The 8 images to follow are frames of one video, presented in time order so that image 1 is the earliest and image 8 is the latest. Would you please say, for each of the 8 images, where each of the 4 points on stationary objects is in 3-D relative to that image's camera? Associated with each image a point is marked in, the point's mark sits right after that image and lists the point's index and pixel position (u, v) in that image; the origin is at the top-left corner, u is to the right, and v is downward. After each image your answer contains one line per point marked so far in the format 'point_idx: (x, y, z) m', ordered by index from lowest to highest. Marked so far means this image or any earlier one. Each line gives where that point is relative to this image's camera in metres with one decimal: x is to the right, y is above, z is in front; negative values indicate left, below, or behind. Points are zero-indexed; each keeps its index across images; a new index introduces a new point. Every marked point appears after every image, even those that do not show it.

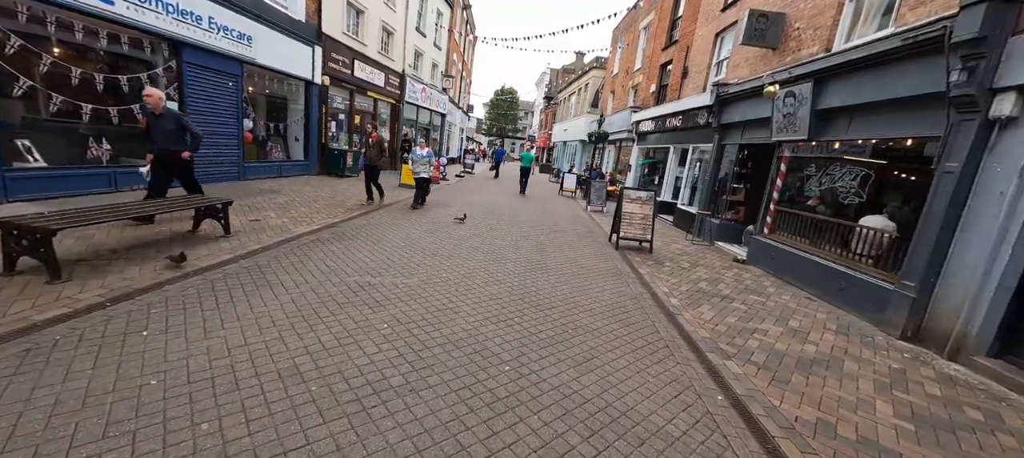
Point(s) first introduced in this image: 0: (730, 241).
0: (+5.3, -0.3, +8.7) m
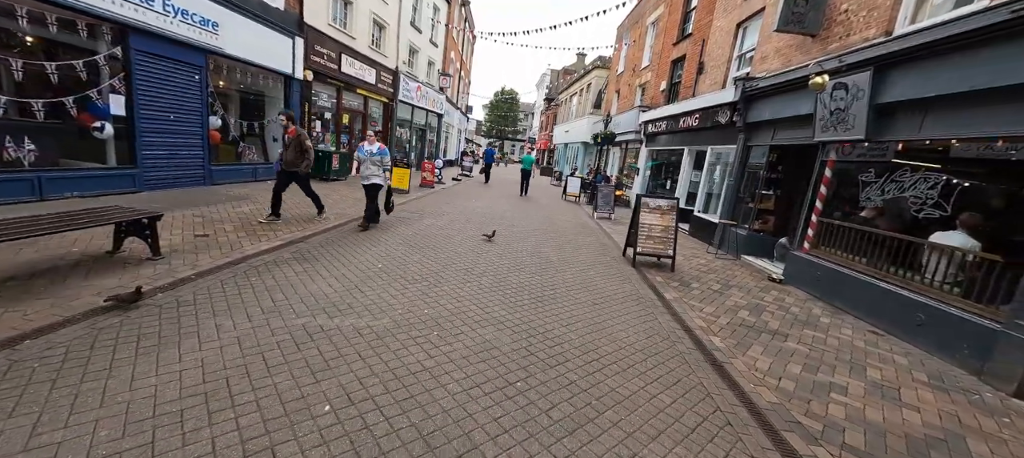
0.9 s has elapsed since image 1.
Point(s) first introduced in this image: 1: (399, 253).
0: (+5.3, -0.6, +7.7) m
1: (-1.7, -0.3, +5.5) m
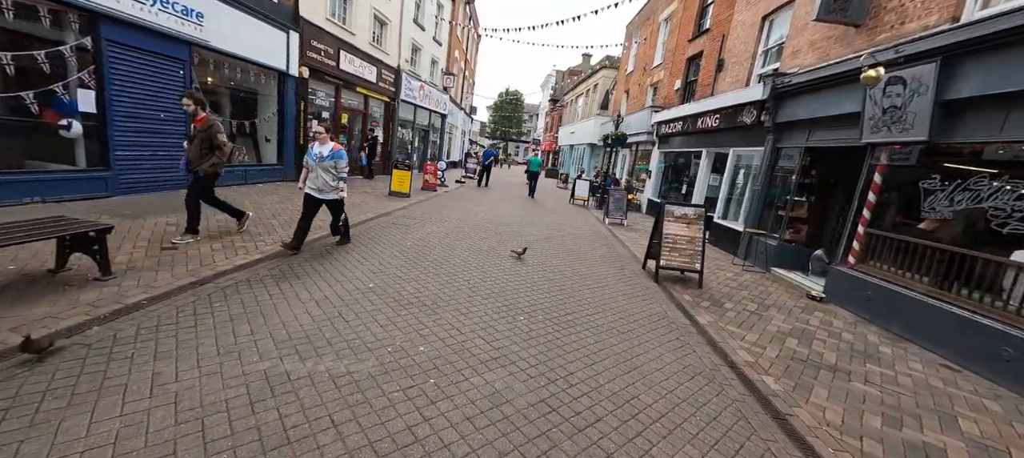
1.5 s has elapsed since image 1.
0: (+5.5, -0.8, +7.0) m
1: (-1.6, -0.5, +4.8) m
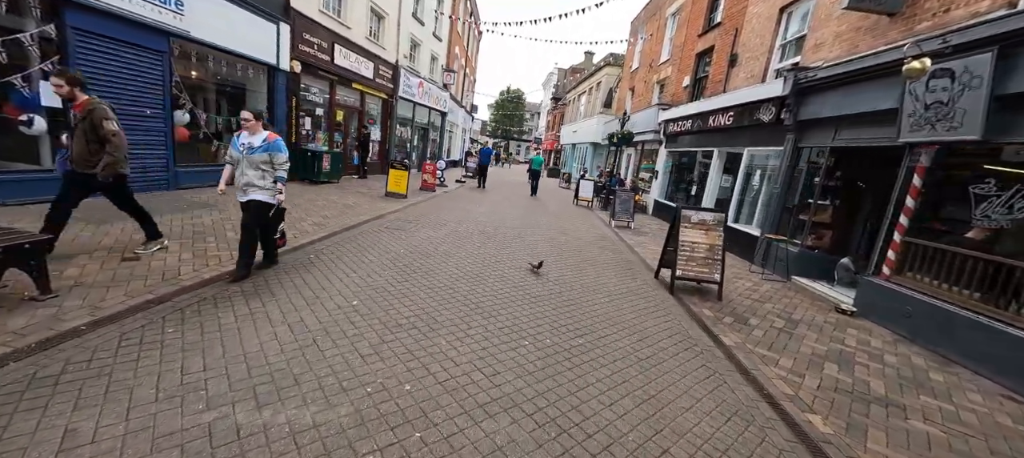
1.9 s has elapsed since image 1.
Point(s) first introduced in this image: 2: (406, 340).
0: (+5.5, -0.9, +6.5) m
1: (-1.5, -0.6, +4.4) m
2: (-0.9, -1.0, +3.1) m
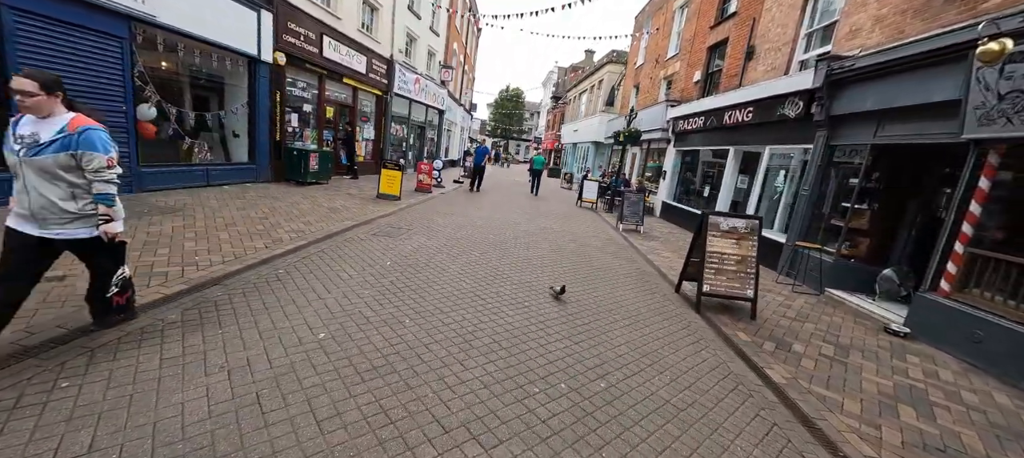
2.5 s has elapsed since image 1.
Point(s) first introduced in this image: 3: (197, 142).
0: (+5.5, -1.0, +5.9) m
1: (-1.5, -0.7, +3.7) m
2: (-0.9, -1.1, +2.4) m
3: (-6.6, +1.8, +7.5) m
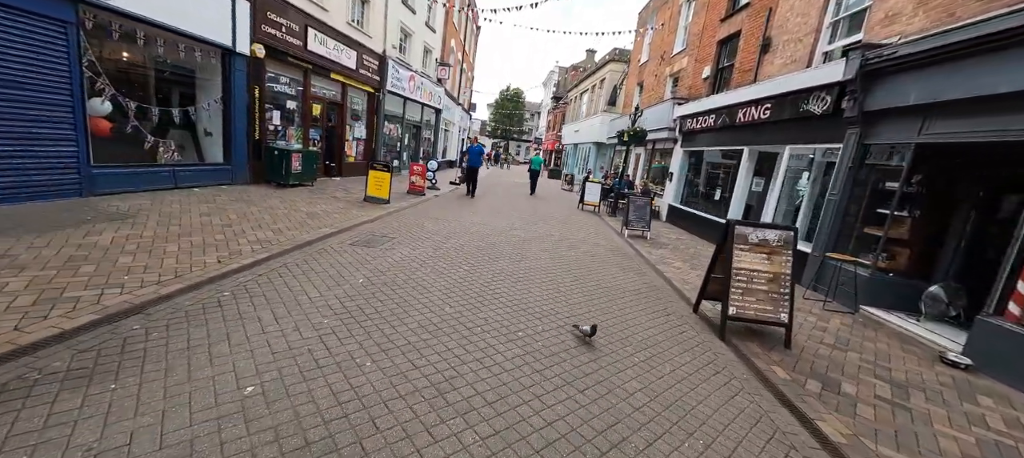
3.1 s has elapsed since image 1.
0: (+5.5, -1.1, +5.2) m
1: (-1.6, -0.8, +3.0) m
2: (-1.0, -1.2, +1.8) m
3: (-6.7, +1.7, +6.9) m
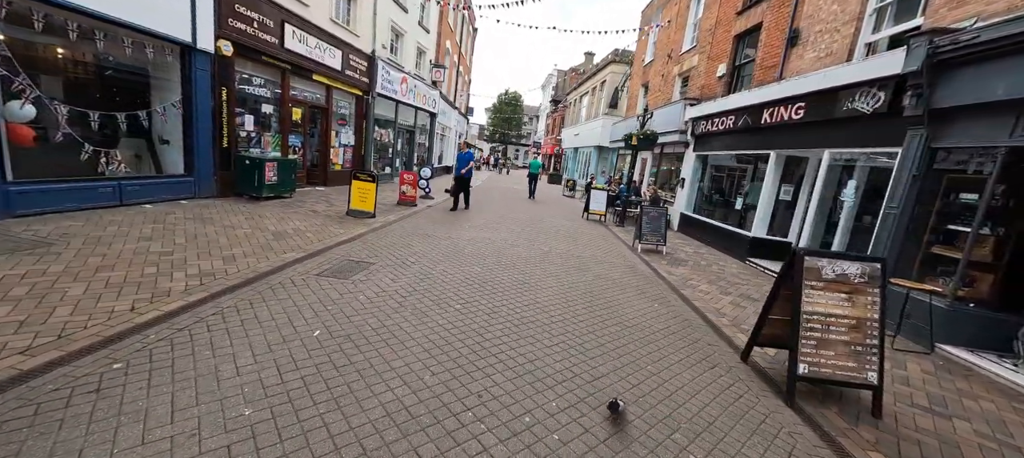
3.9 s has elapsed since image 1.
0: (+5.5, -1.4, +4.3) m
1: (-1.6, -1.1, +2.1) m
2: (-0.9, -1.5, +0.8) m
3: (-6.7, +1.3, +6.0) m
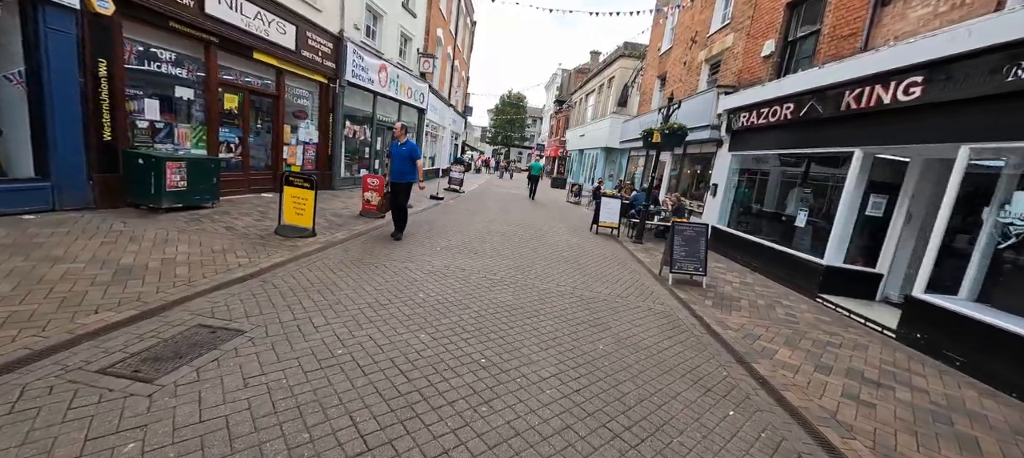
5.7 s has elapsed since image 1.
0: (+5.2, -1.8, +2.1) m
1: (-1.9, -1.5, 0.0) m
2: (-1.2, -1.8, -1.2) m
3: (-7.0, +1.0, +4.0) m
